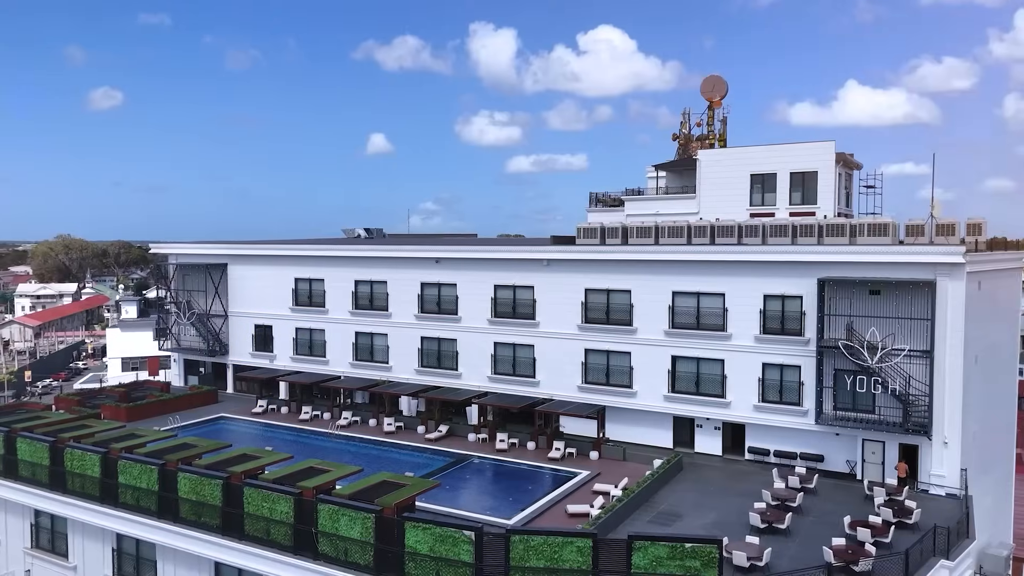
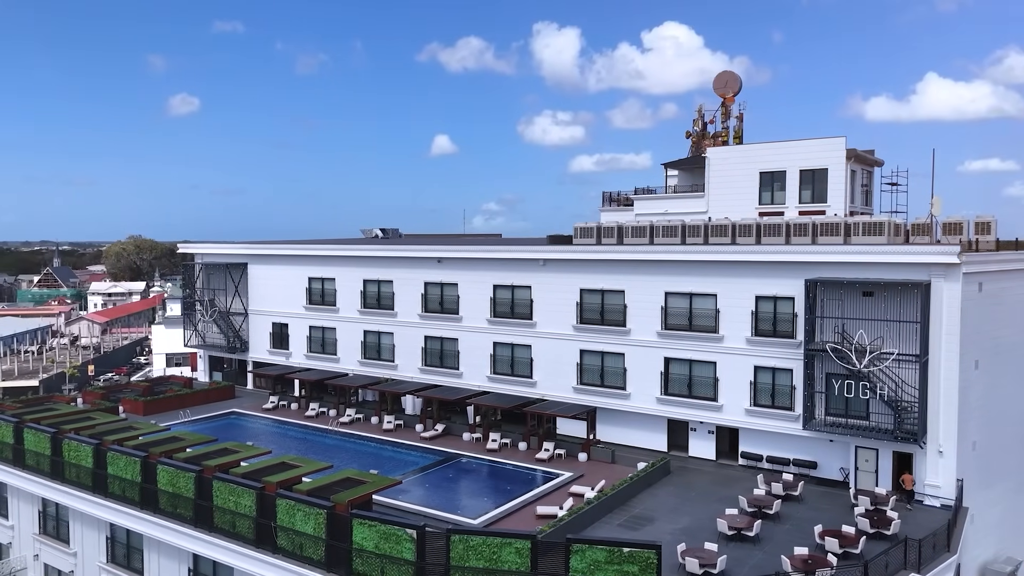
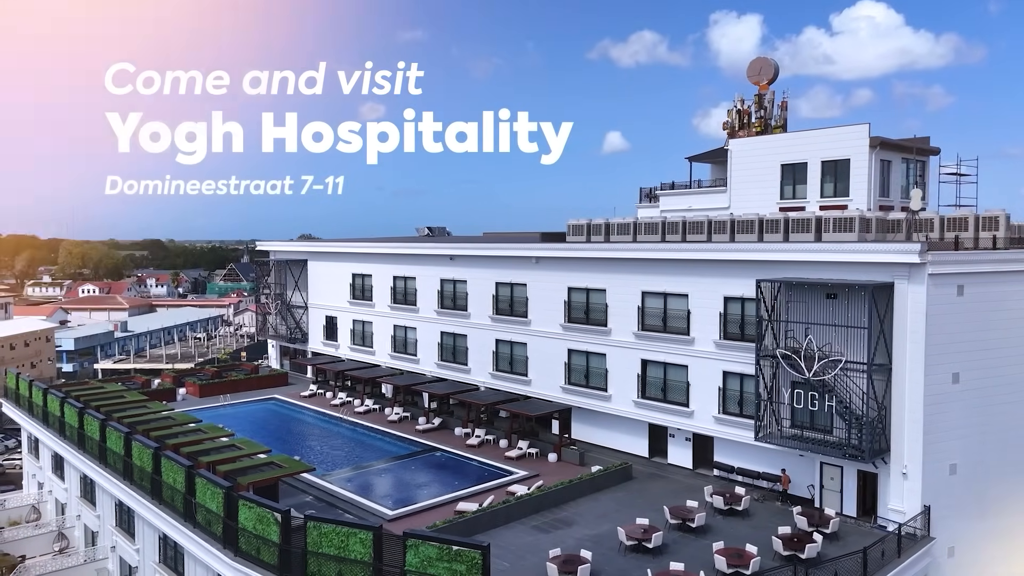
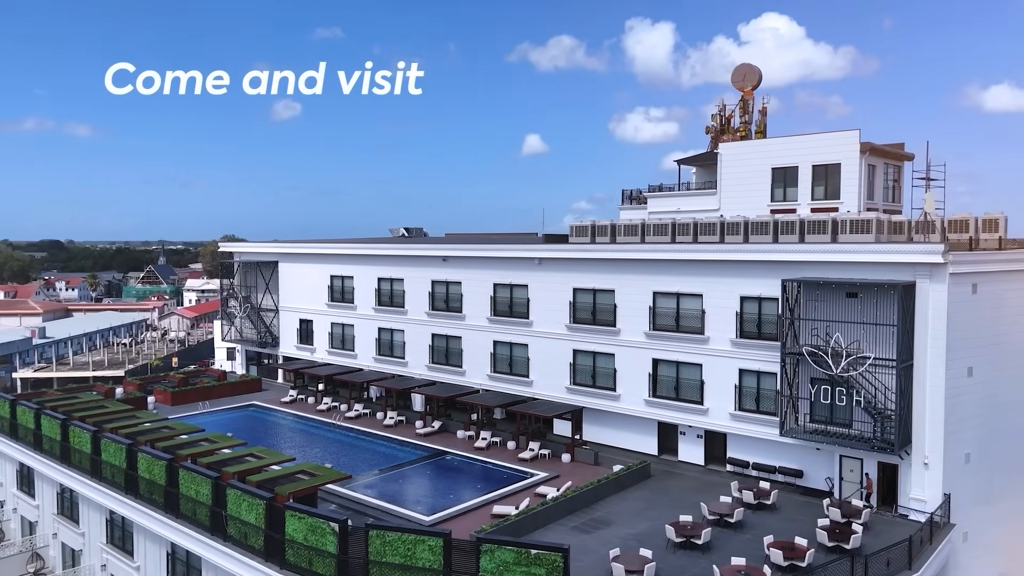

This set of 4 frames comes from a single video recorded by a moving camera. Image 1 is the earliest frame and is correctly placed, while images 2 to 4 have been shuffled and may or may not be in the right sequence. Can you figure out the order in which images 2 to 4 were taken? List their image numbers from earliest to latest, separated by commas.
2, 4, 3
